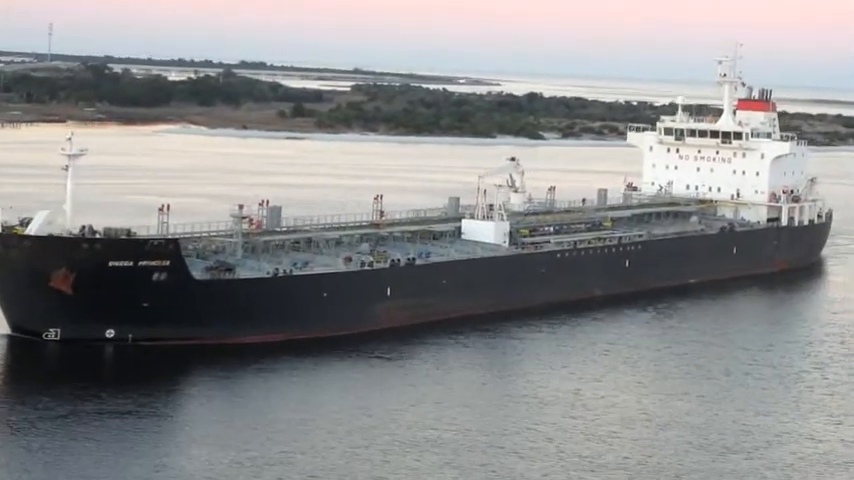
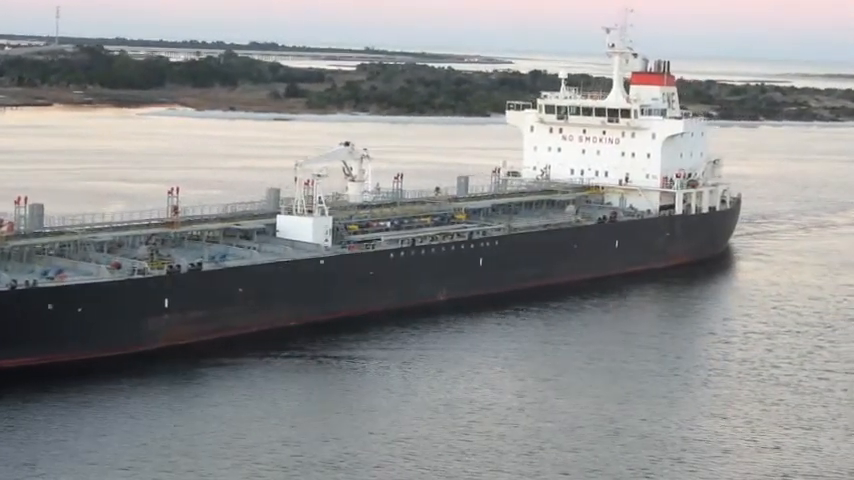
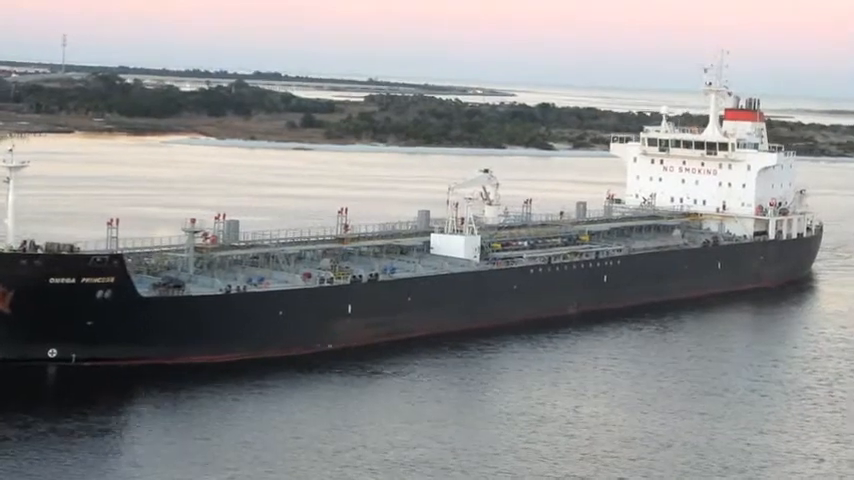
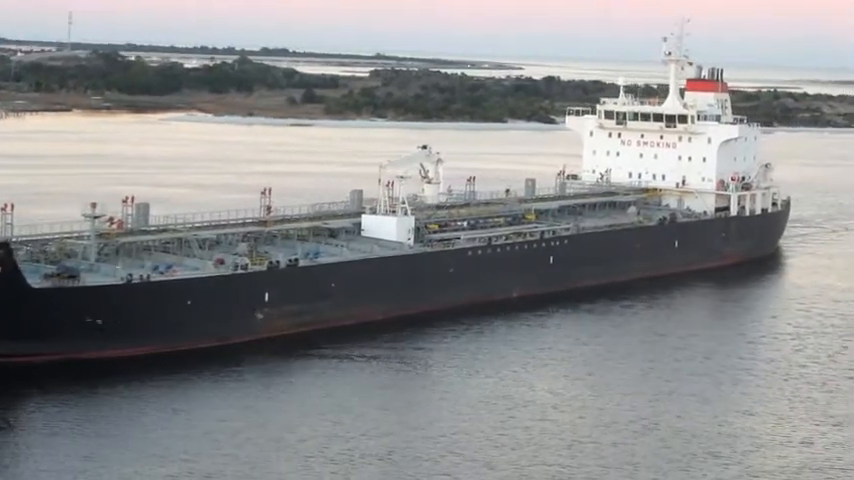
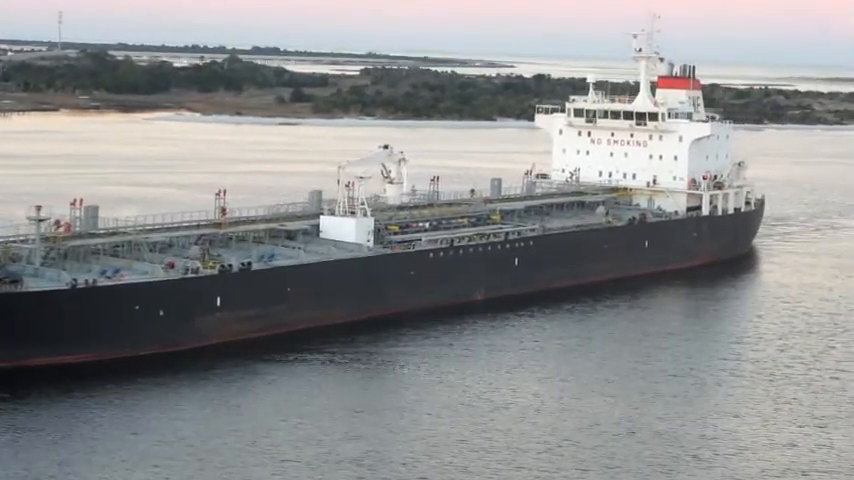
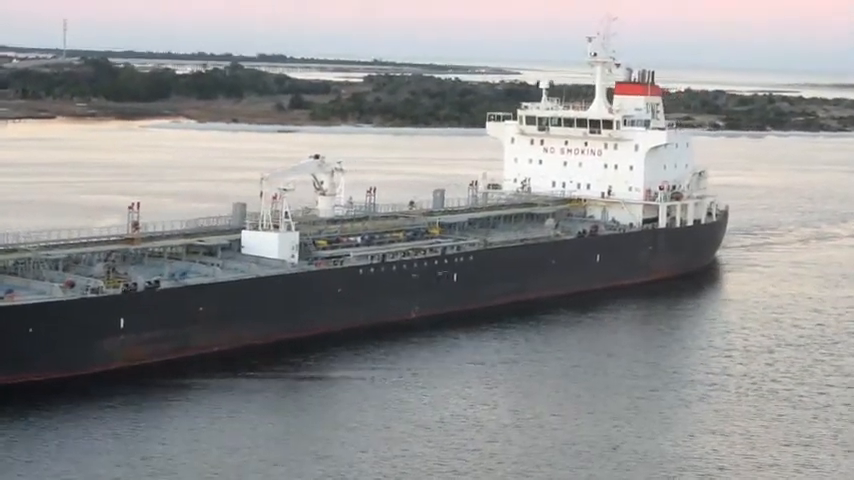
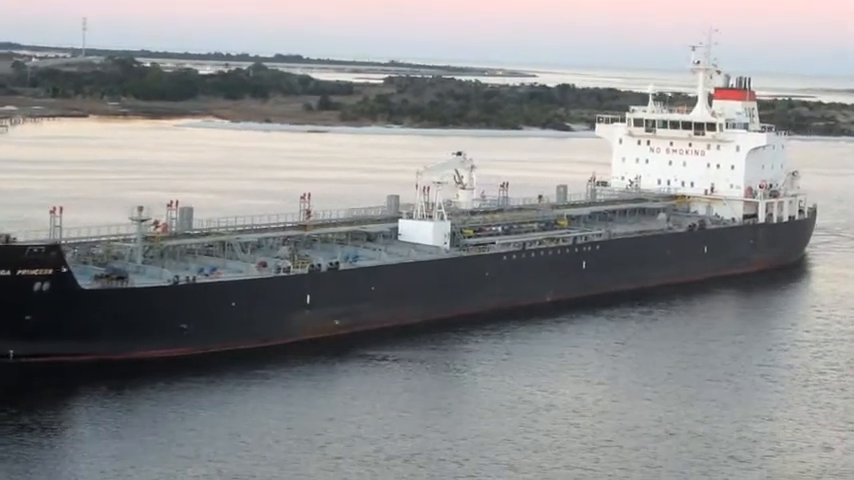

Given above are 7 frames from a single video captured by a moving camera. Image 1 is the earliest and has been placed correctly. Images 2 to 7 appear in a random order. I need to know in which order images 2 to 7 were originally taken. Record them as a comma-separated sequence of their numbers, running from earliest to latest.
3, 7, 4, 5, 2, 6
